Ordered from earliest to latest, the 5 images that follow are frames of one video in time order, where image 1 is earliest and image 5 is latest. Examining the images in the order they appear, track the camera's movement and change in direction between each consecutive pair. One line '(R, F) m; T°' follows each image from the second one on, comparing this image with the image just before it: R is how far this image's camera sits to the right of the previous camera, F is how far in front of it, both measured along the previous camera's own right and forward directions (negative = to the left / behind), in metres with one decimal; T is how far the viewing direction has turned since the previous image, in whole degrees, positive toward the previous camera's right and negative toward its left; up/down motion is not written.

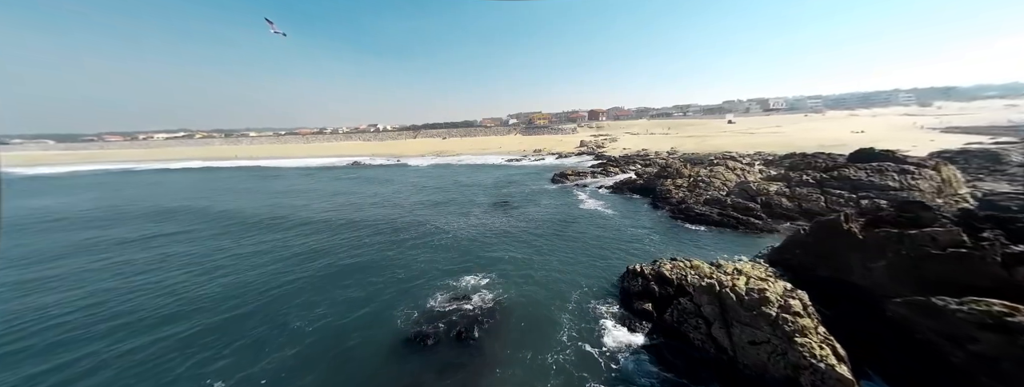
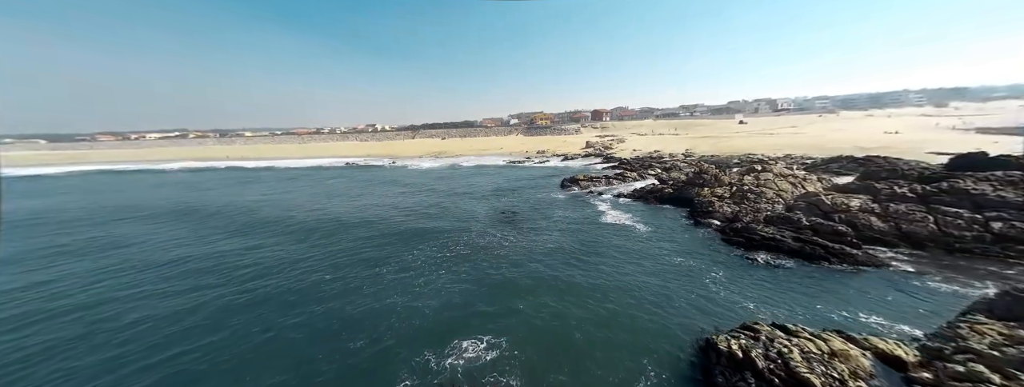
(-0.4, +3.8) m; 0°
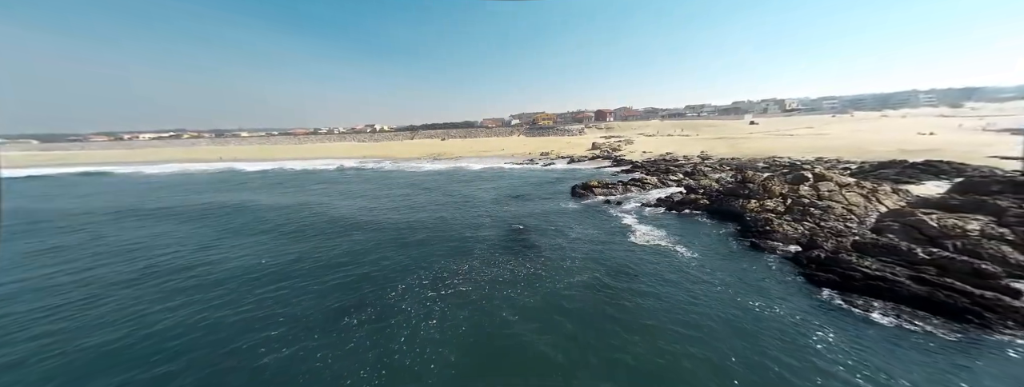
(-0.5, +3.2) m; 0°
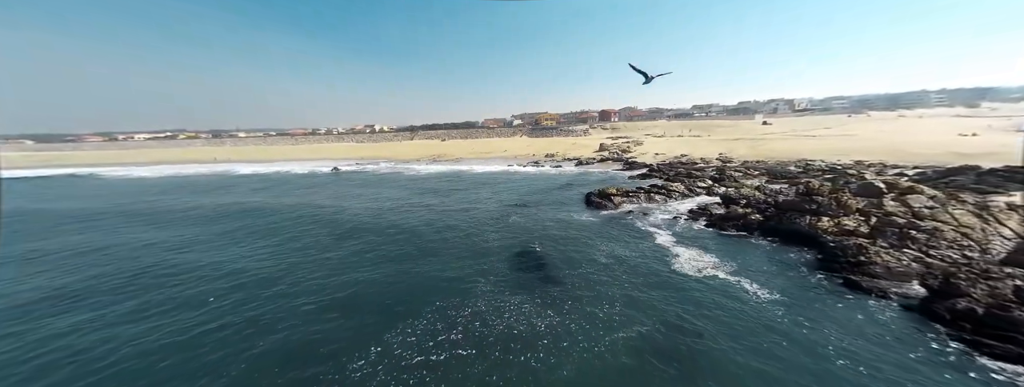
(-0.6, +3.1) m; 0°
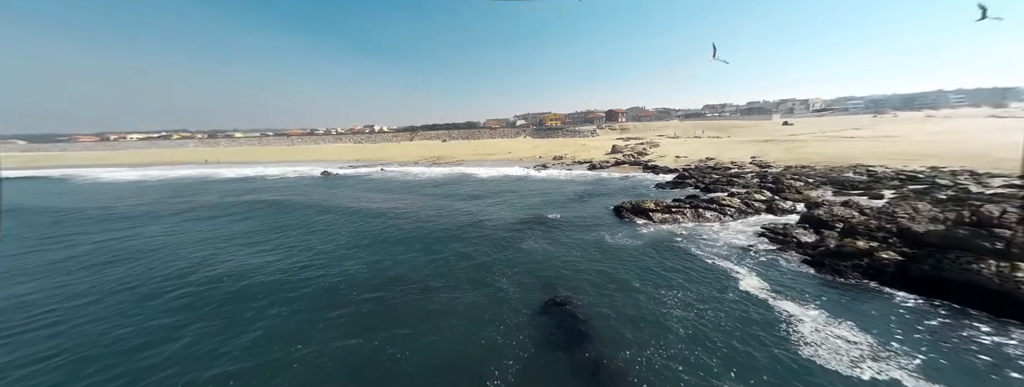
(-0.8, +4.5) m; 0°
